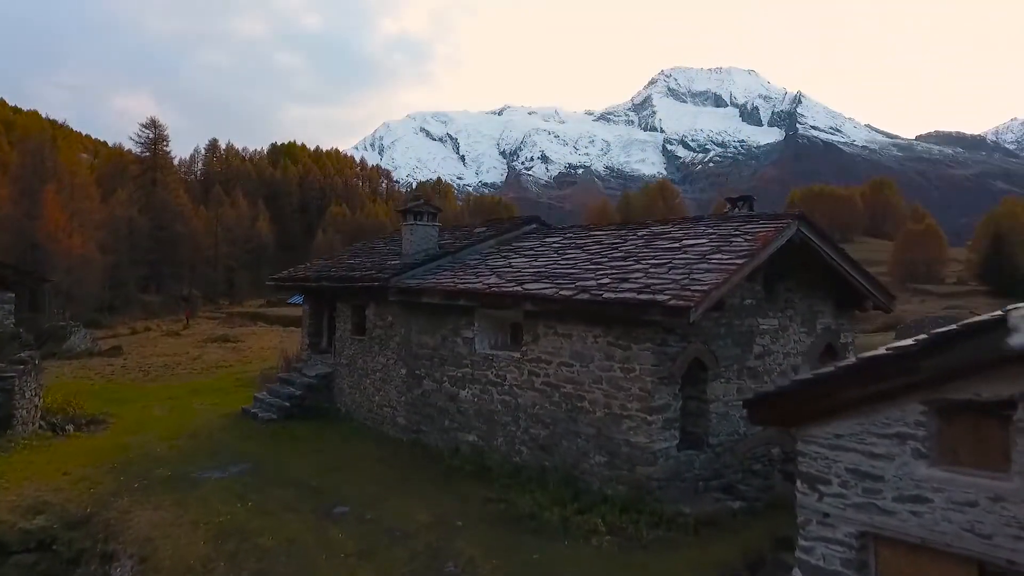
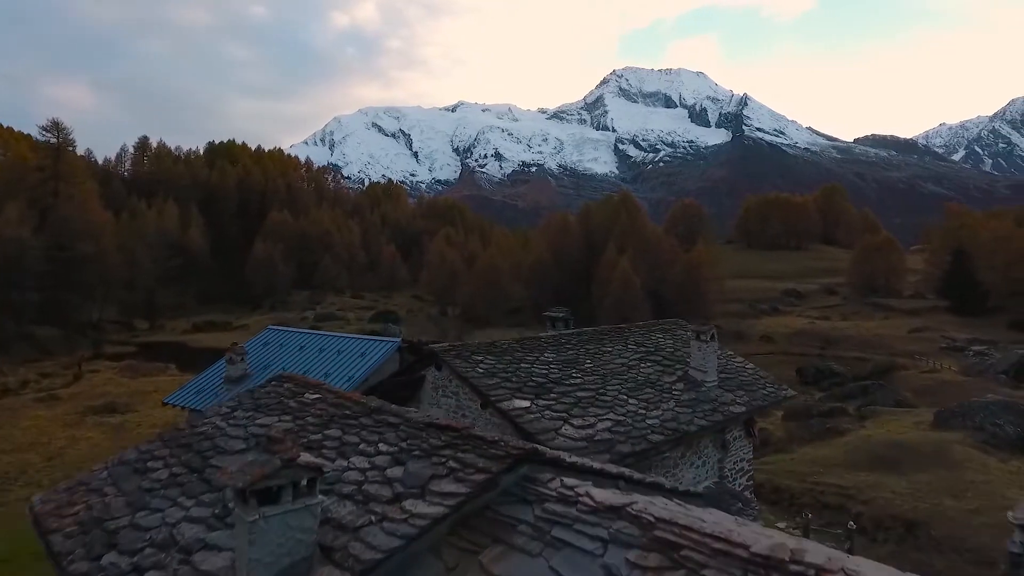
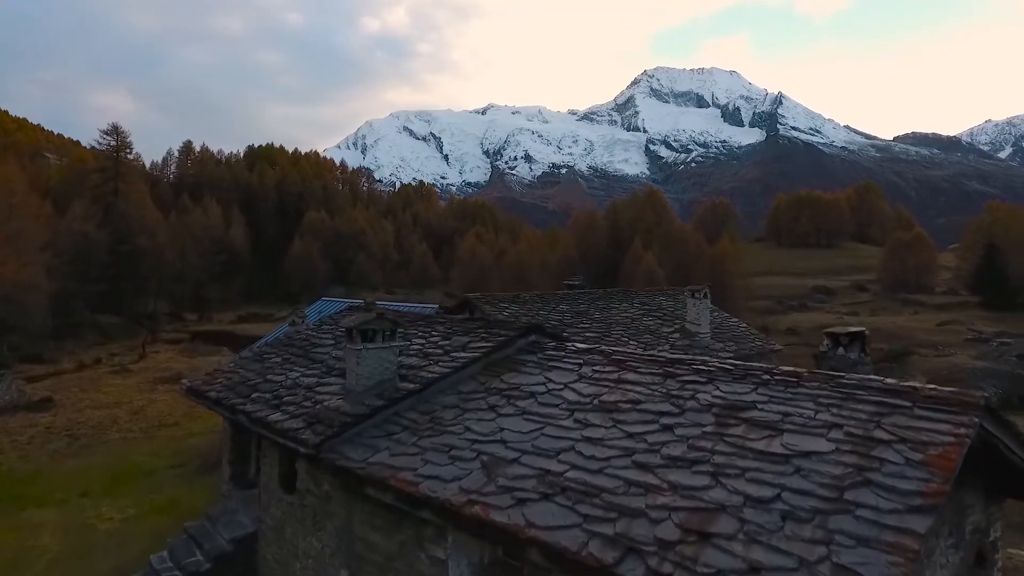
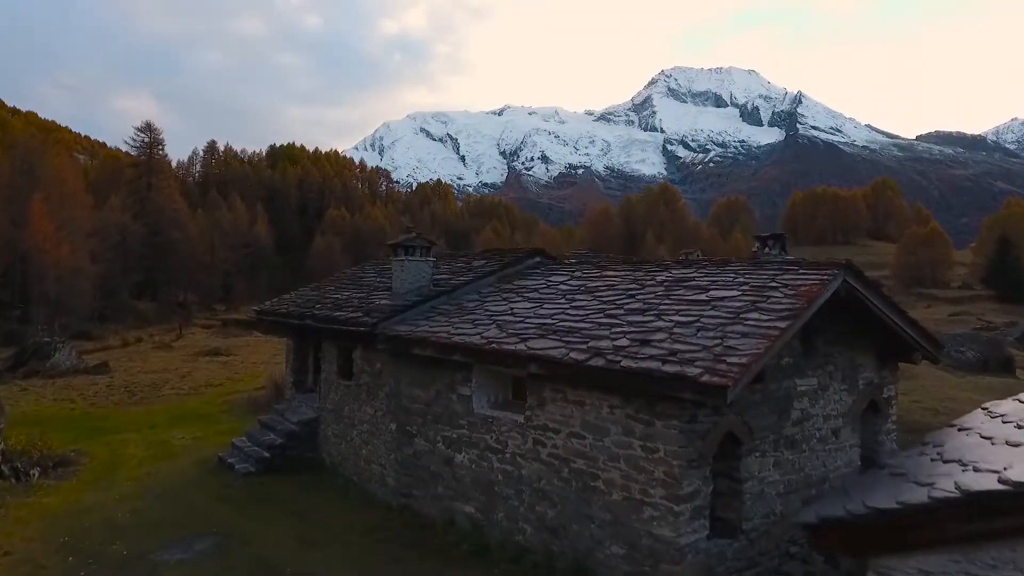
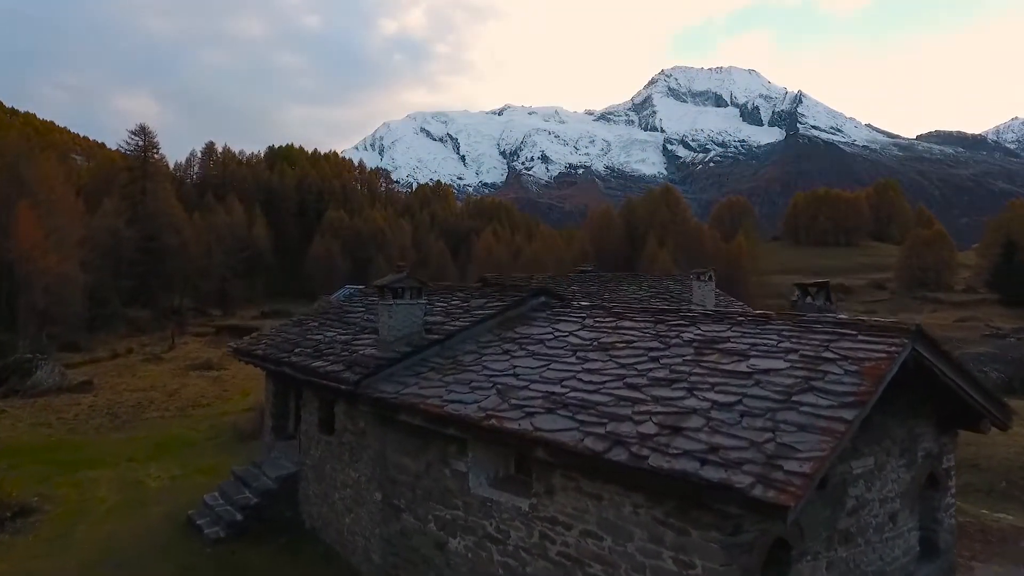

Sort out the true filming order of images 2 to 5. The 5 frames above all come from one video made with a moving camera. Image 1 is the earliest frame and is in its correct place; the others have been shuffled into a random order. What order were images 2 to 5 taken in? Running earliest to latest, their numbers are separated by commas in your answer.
4, 5, 3, 2
